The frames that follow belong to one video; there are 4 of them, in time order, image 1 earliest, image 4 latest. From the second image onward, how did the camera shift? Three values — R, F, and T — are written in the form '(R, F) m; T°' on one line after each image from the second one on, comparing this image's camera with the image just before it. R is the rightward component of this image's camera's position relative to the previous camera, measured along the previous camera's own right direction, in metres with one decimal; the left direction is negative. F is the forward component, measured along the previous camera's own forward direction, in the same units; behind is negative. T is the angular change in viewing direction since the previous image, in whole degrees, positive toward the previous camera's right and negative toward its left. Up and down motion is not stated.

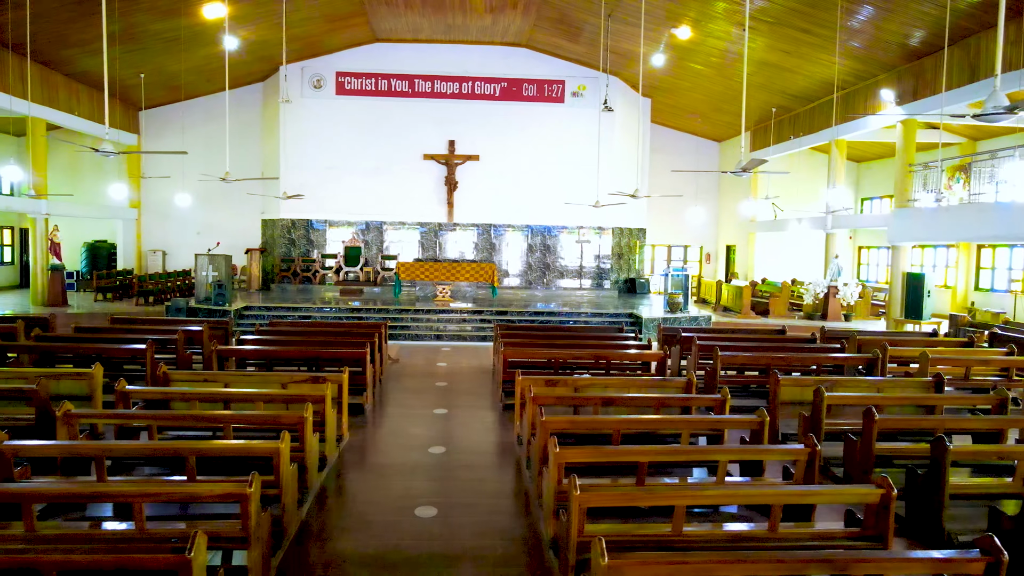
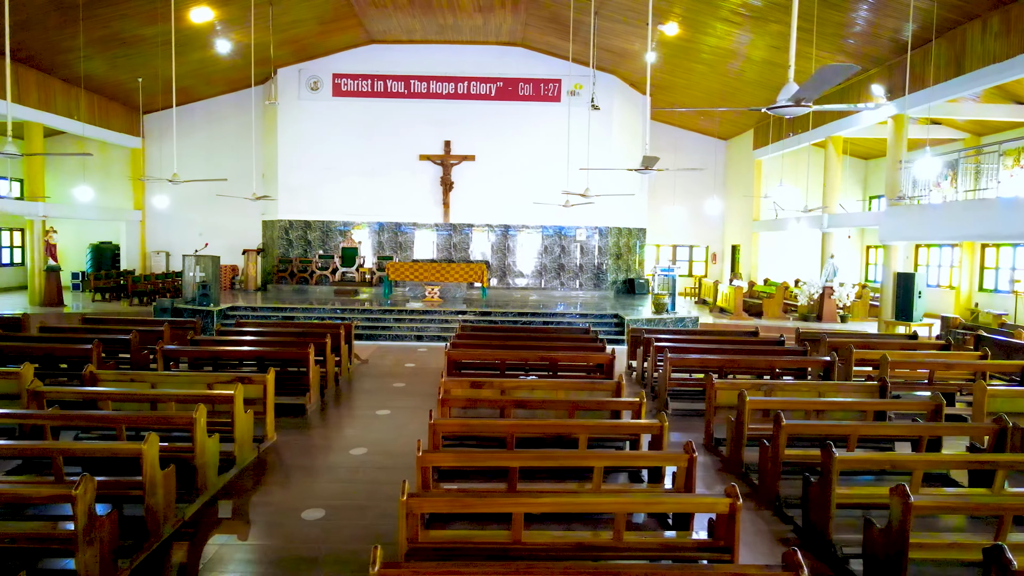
(+0.9, +0.1) m; -2°
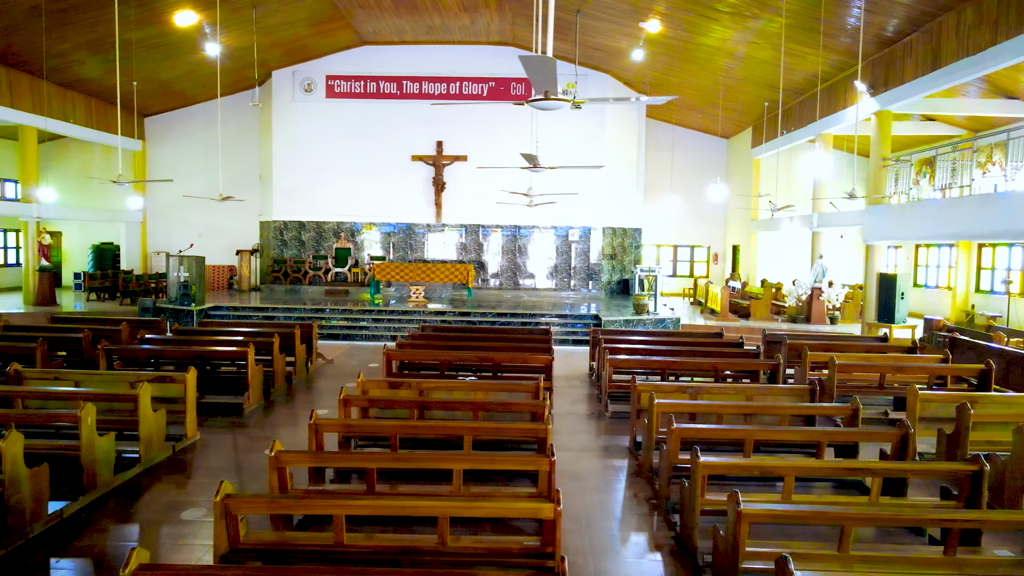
(+0.9, +0.1) m; -2°
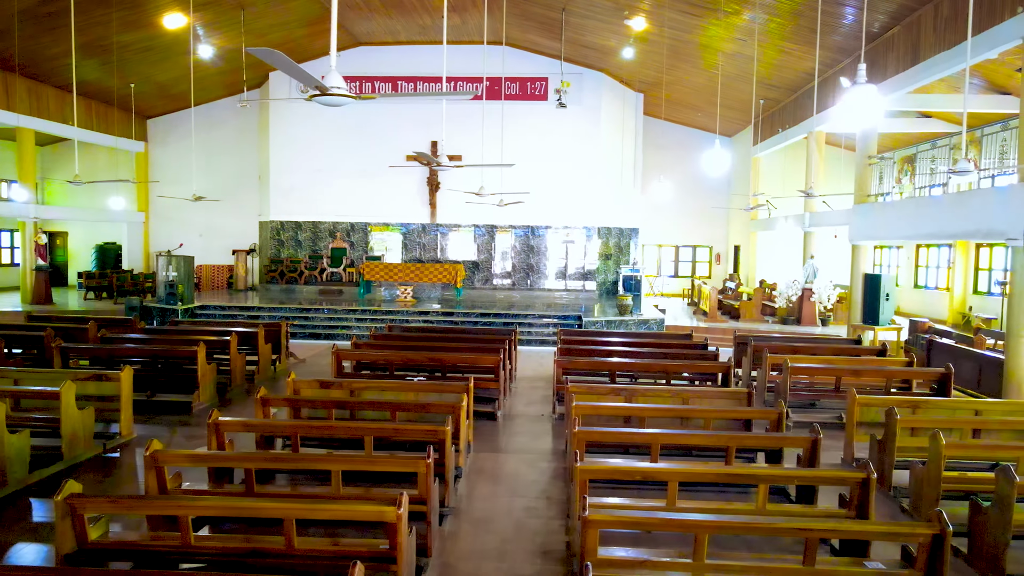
(+0.8, +0.1) m; -2°
